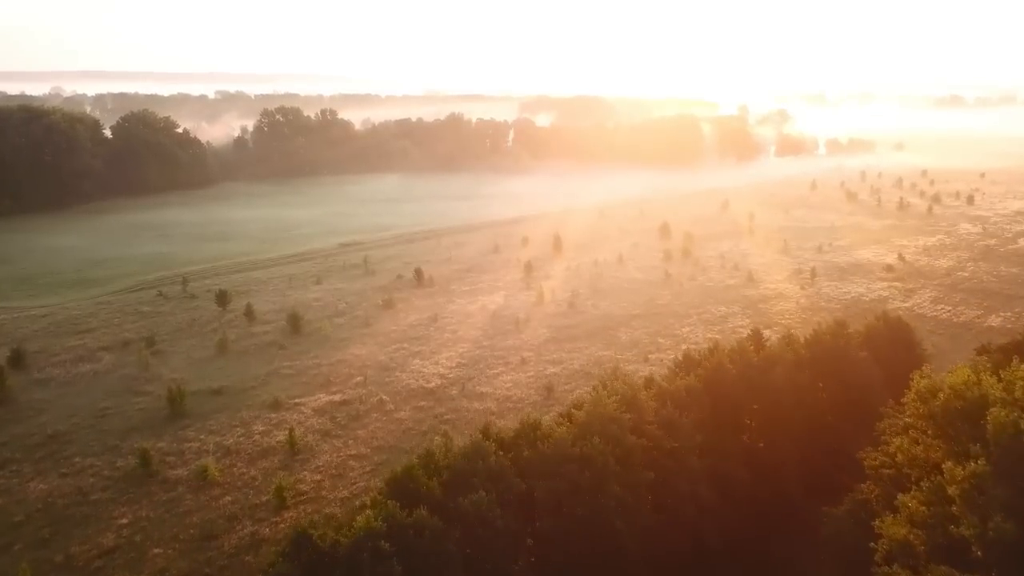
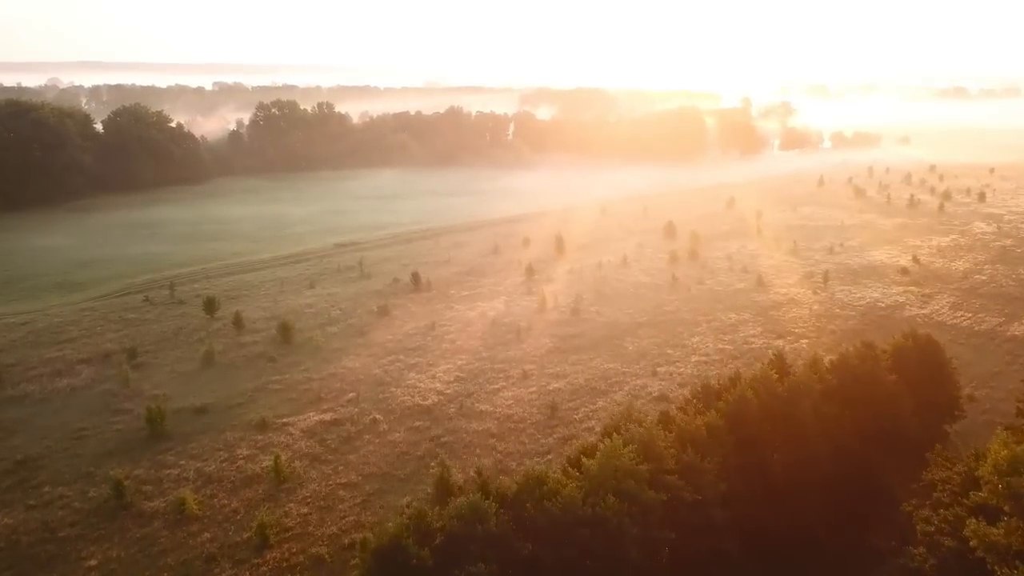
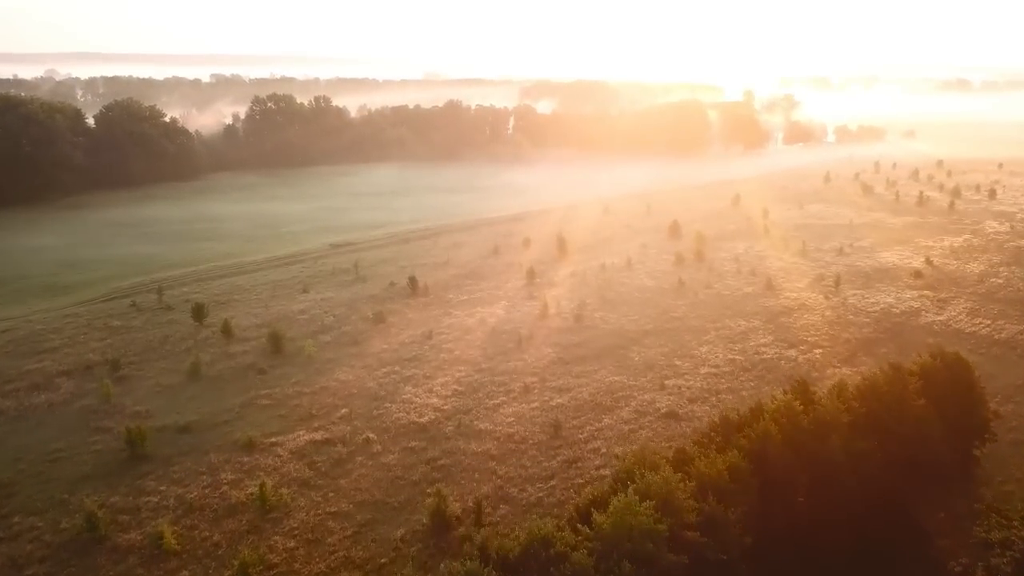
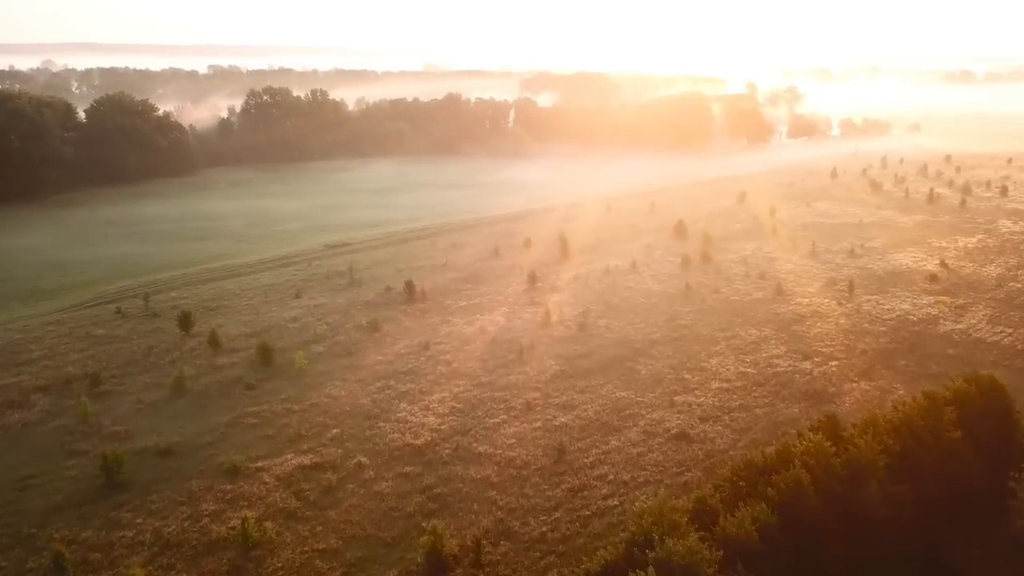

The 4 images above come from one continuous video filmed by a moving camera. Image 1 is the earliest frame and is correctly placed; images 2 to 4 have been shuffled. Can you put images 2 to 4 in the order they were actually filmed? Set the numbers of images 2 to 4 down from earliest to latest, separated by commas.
2, 3, 4
